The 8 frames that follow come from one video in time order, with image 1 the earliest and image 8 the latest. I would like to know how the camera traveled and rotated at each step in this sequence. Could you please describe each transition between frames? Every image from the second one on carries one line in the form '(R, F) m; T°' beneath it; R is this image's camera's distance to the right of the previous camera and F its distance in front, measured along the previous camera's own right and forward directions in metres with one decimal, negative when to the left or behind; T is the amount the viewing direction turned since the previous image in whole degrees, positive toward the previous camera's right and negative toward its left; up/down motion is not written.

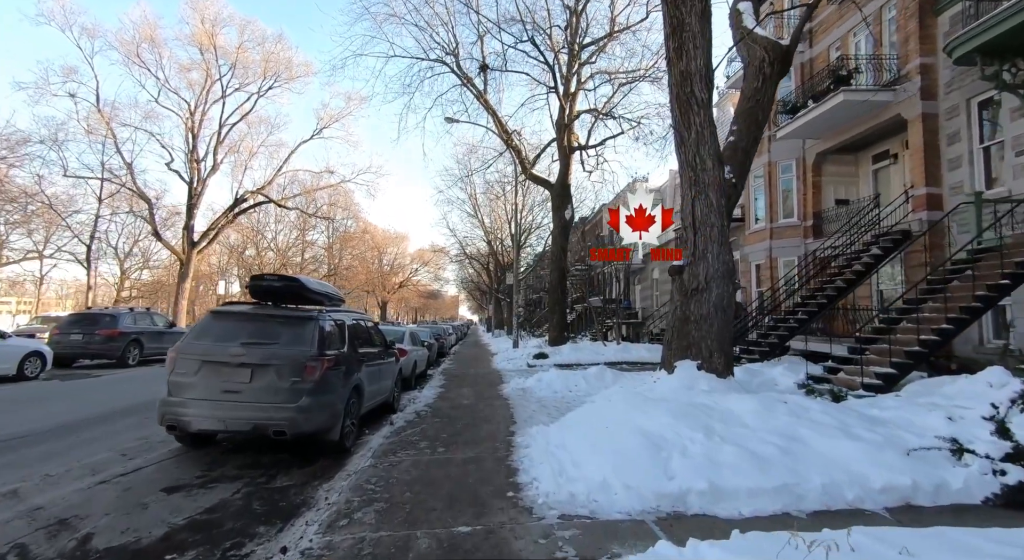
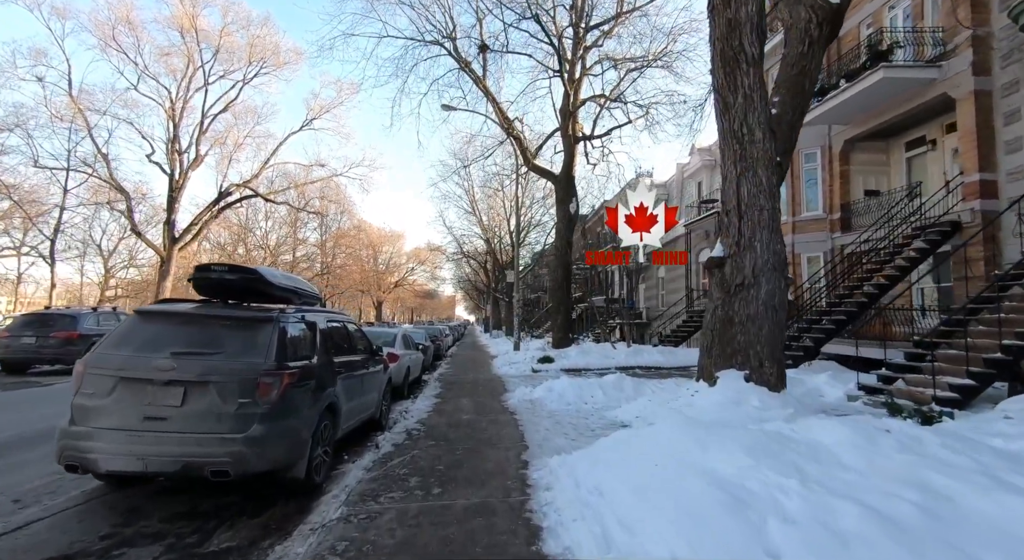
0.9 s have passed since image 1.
(-0.2, +1.4) m; 0°
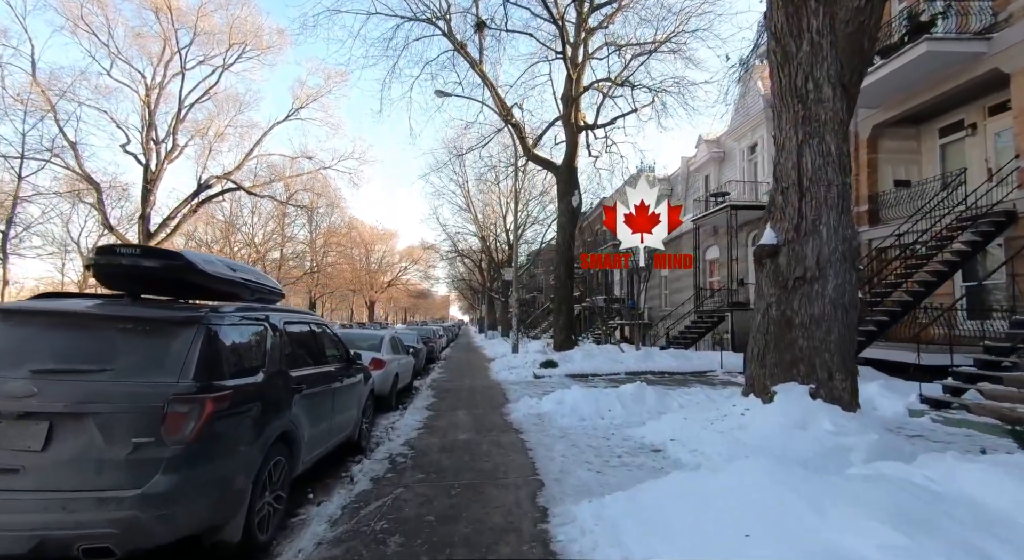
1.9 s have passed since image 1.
(-0.2, +1.4) m; +1°
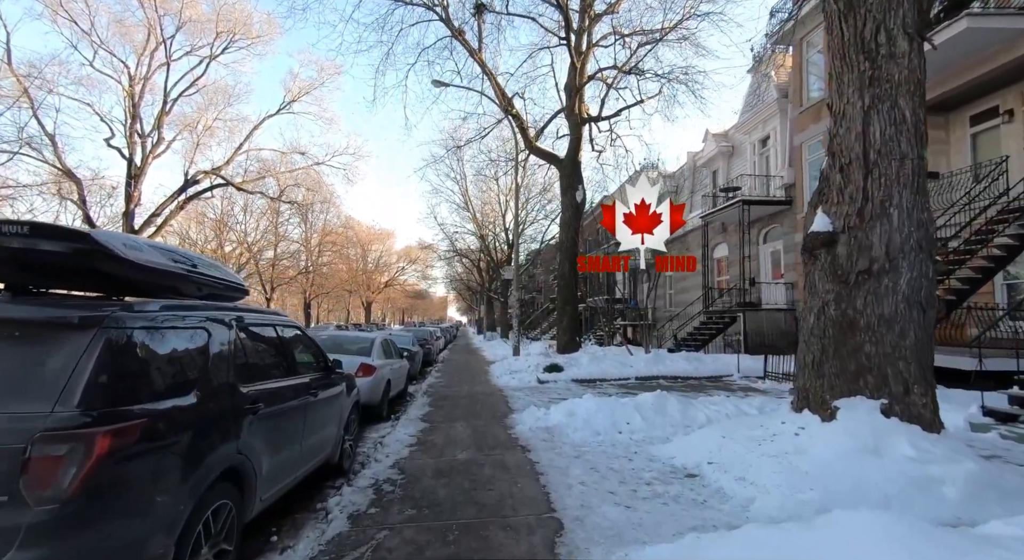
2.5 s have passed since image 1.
(-0.1, +1.0) m; 0°
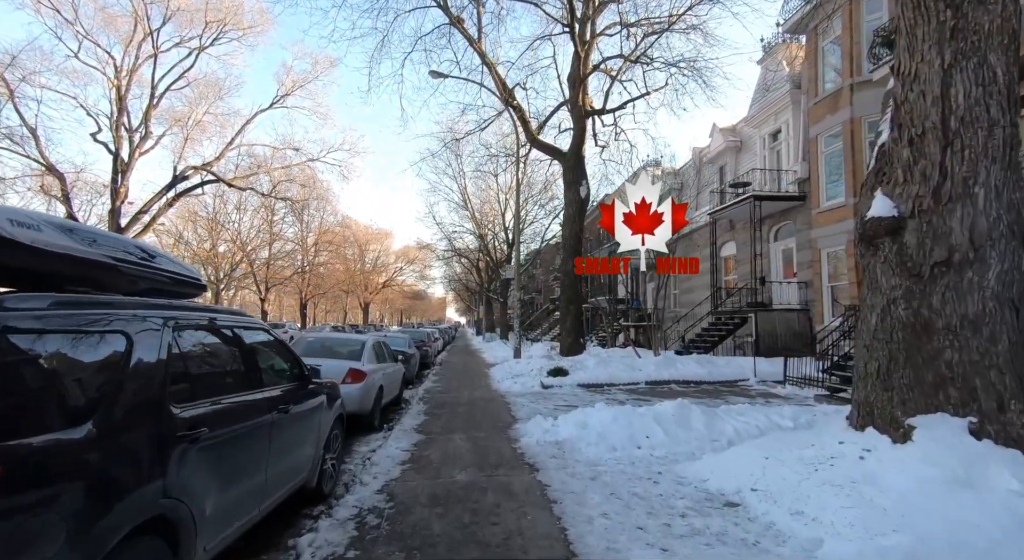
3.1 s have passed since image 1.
(-0.1, +0.8) m; 0°
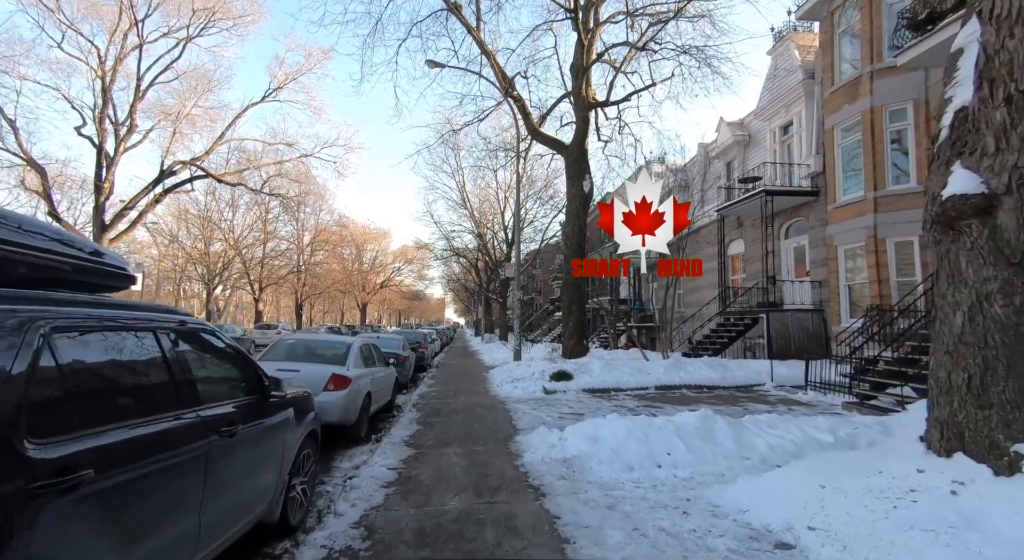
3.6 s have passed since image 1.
(0.0, +0.8) m; 0°
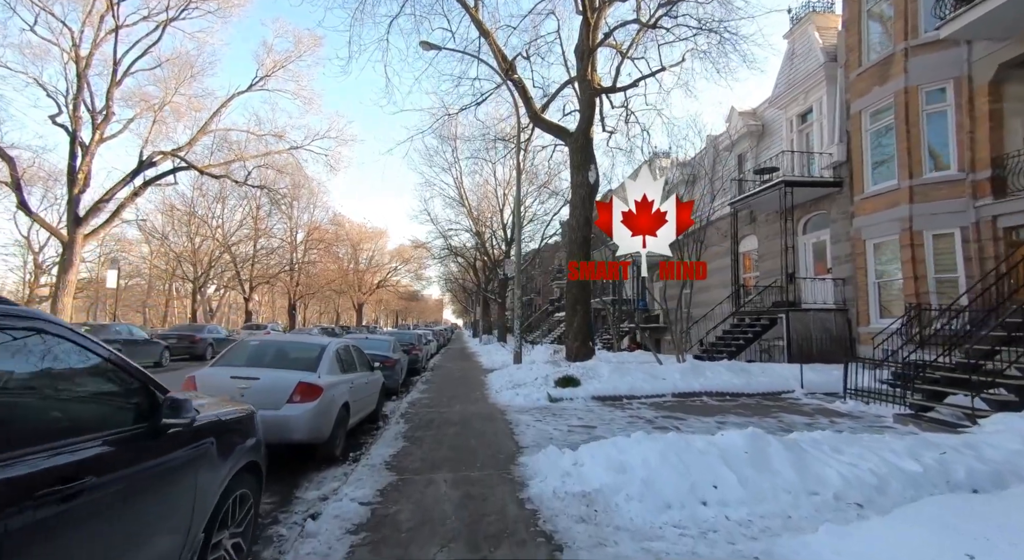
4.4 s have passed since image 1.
(-0.1, +1.2) m; 0°
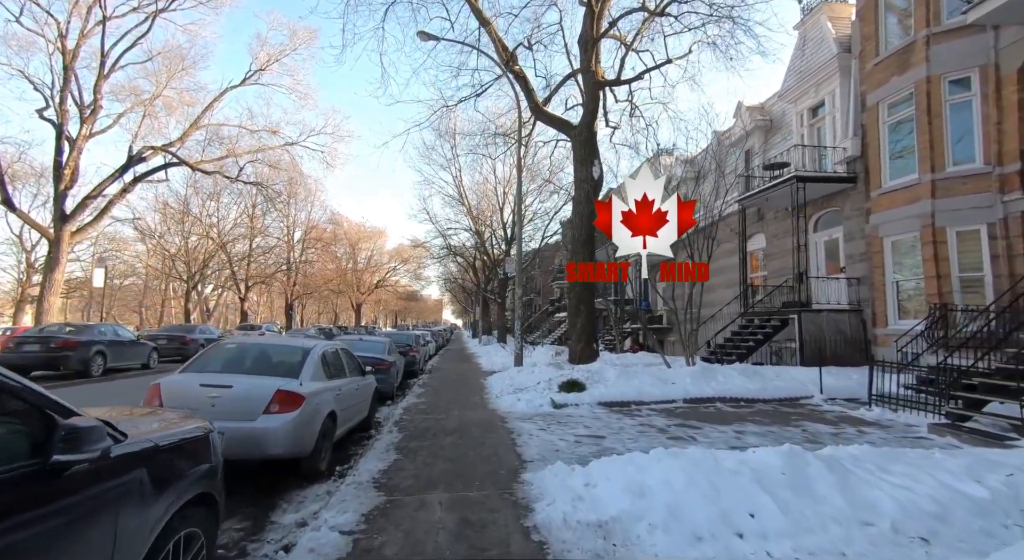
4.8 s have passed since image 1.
(0.0, +0.6) m; 0°
